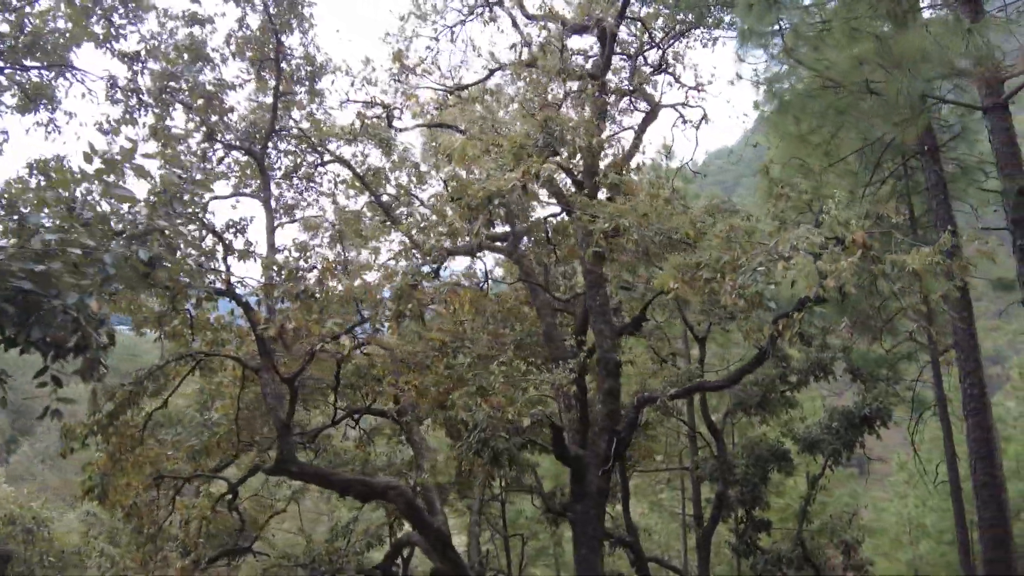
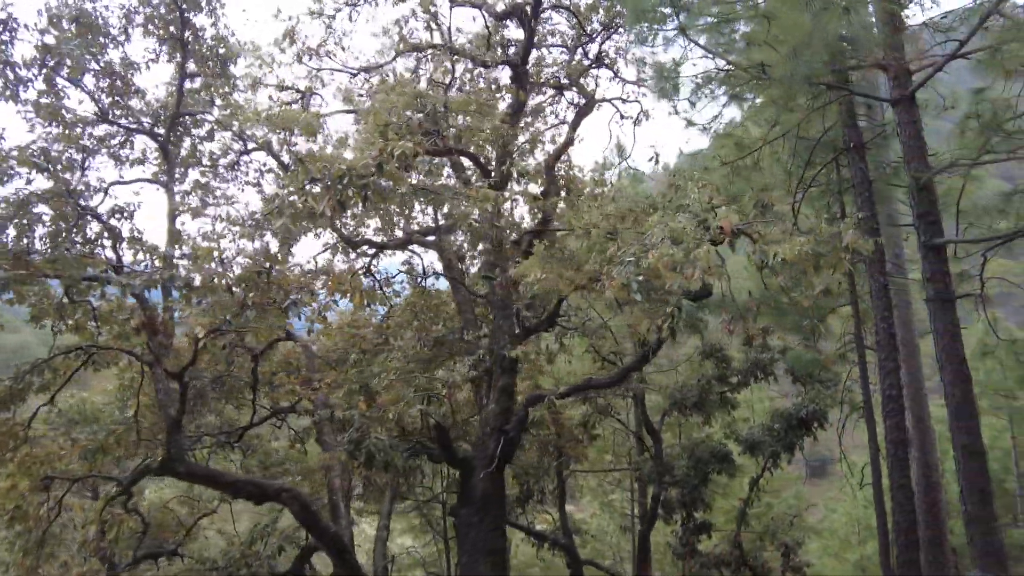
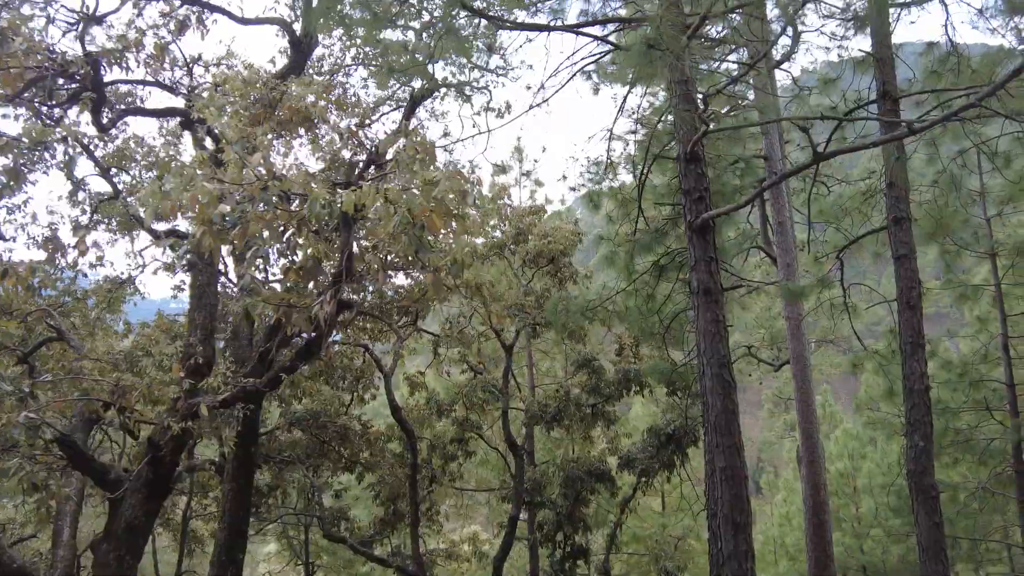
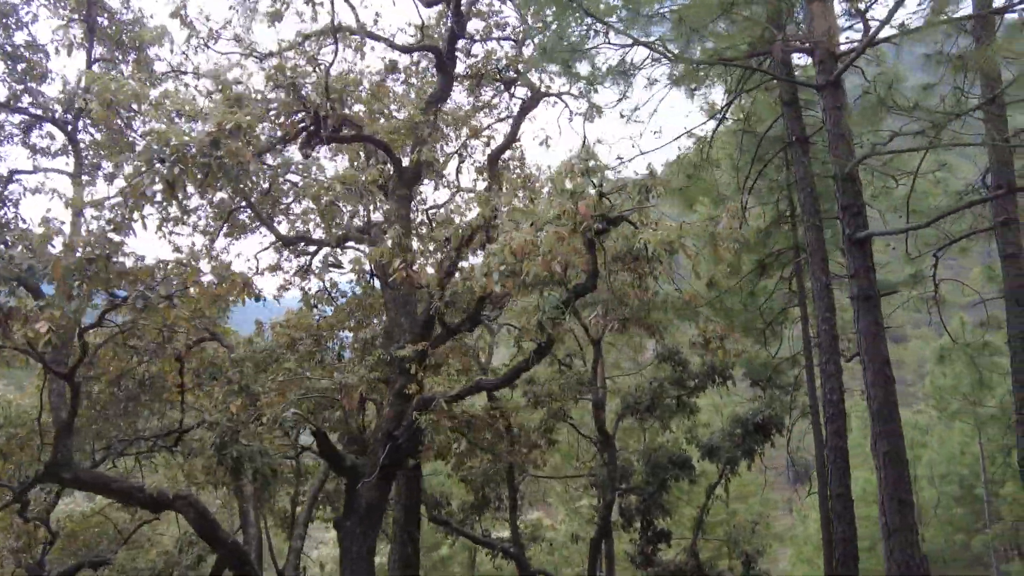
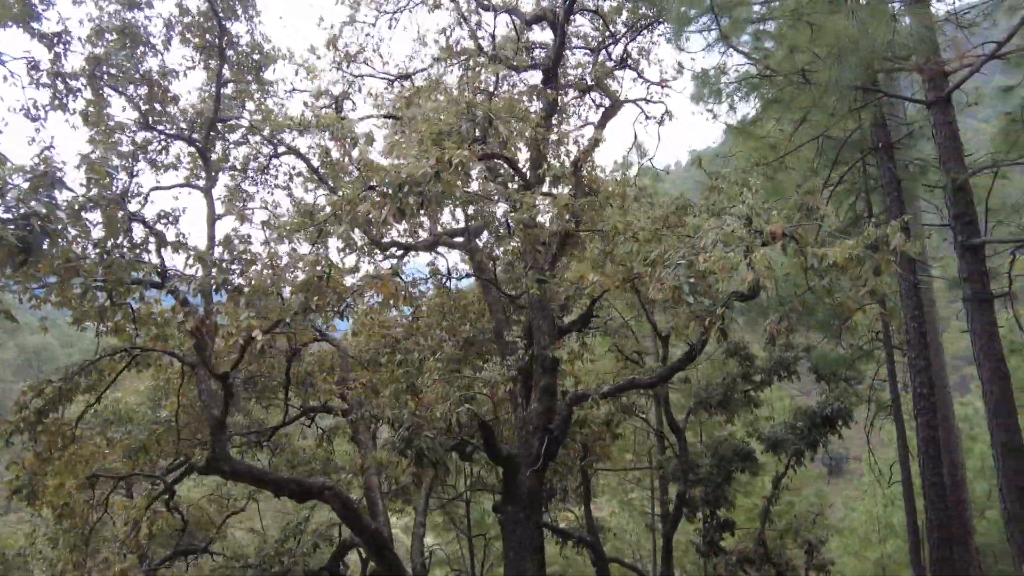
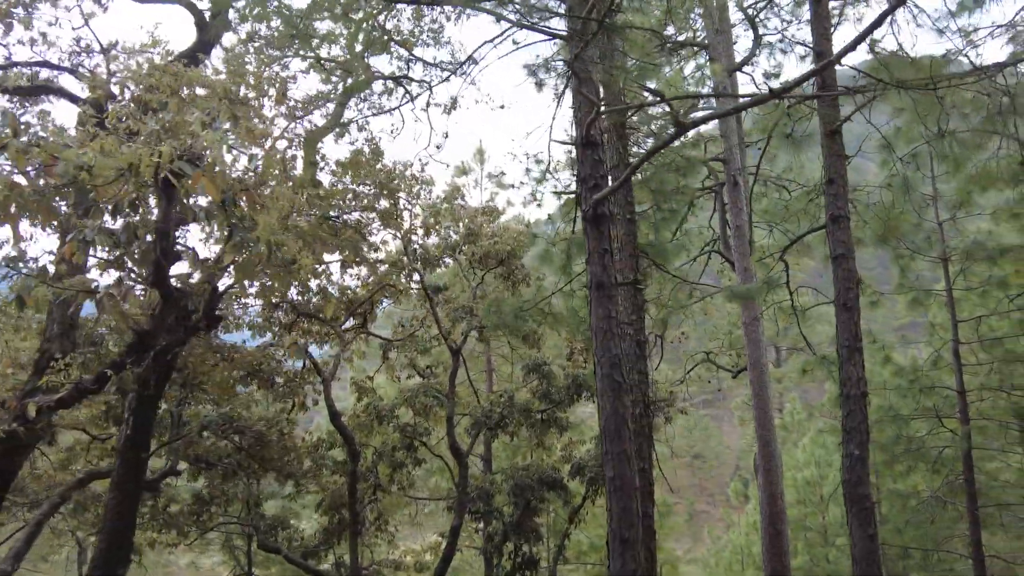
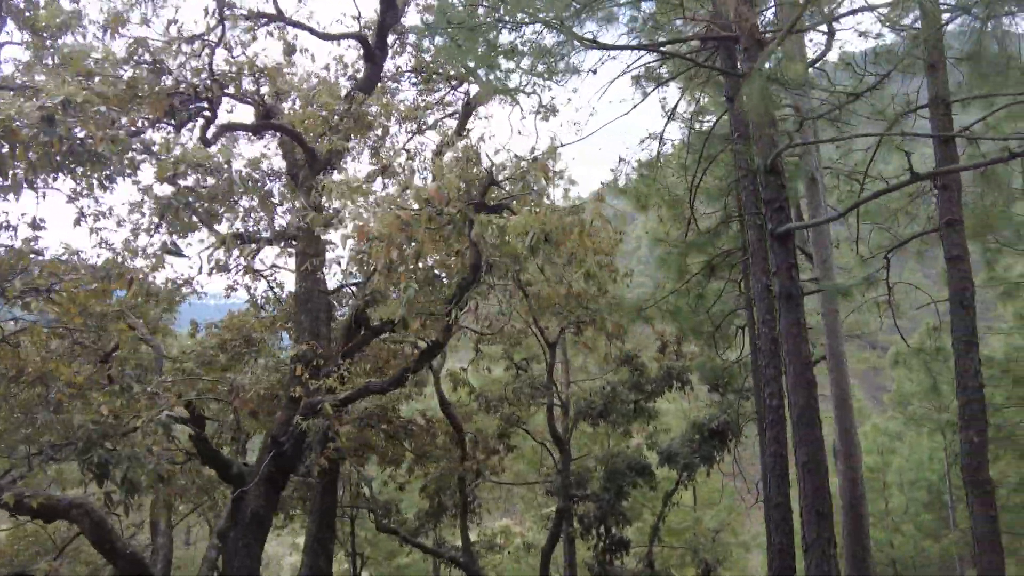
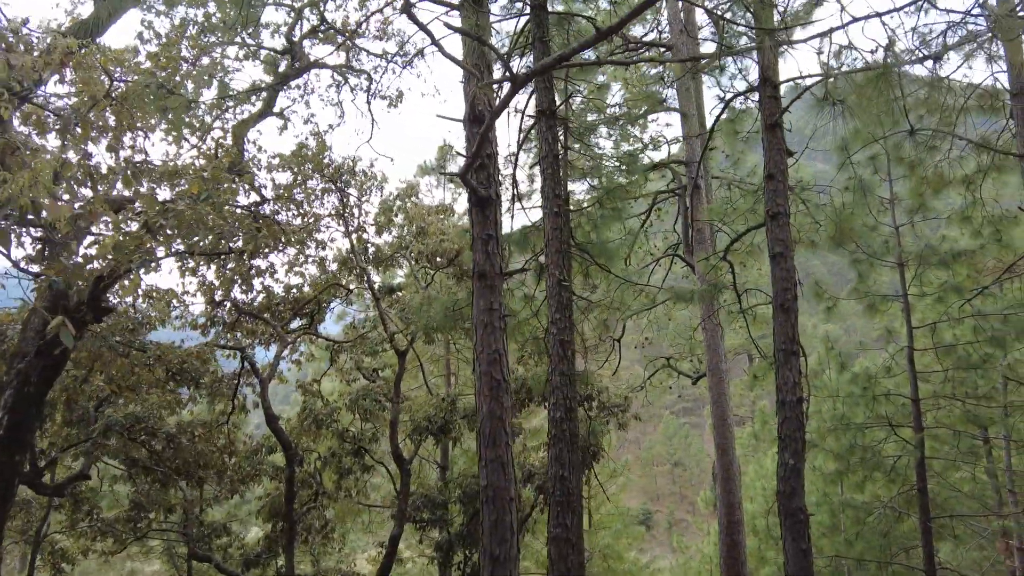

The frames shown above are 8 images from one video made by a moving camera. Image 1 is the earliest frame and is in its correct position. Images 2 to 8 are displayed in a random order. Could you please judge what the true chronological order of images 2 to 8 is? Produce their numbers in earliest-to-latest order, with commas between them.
5, 2, 4, 7, 3, 6, 8
